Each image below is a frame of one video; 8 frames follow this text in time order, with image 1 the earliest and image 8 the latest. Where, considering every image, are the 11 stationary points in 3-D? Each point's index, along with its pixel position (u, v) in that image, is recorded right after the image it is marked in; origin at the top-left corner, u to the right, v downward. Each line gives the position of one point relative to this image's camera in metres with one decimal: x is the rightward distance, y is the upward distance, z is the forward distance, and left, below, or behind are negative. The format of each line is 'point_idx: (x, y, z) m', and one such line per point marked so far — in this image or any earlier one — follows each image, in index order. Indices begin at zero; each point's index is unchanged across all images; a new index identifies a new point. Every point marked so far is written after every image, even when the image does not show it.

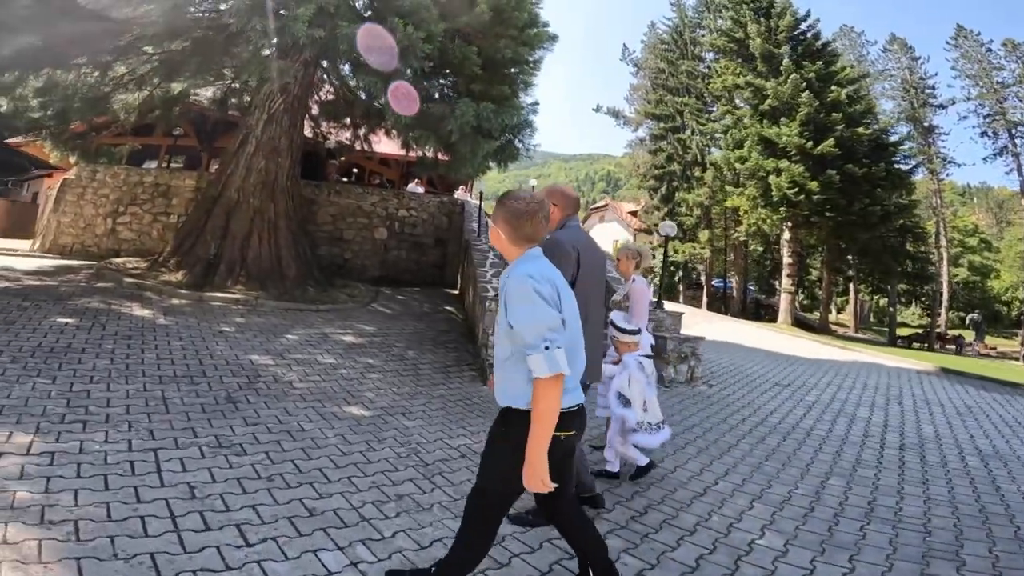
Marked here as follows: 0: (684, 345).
0: (+2.0, -0.6, +7.0) m
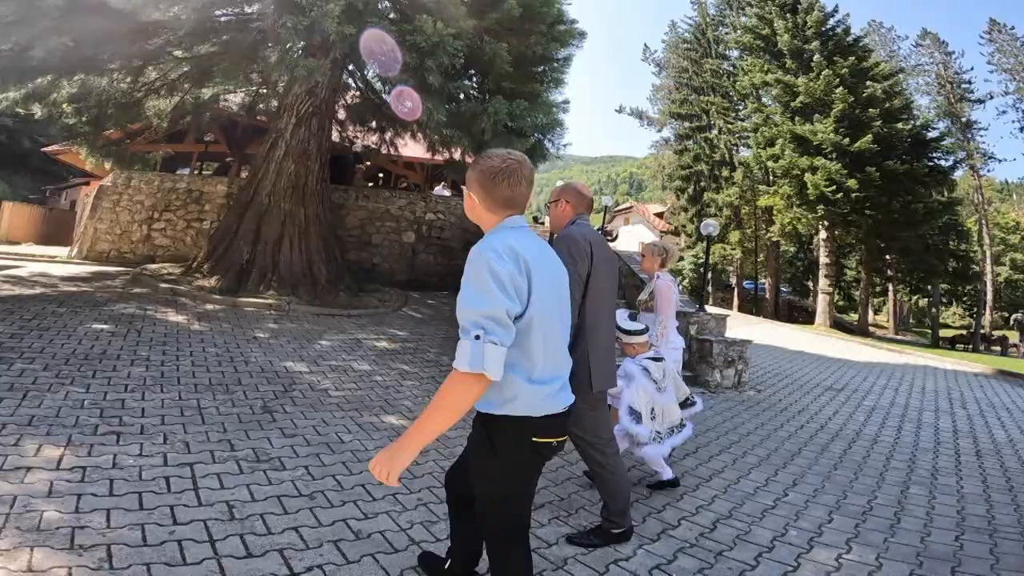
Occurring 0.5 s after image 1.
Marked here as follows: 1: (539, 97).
0: (+2.4, -0.7, +6.7) m
1: (+0.3, +2.9, +9.0) m
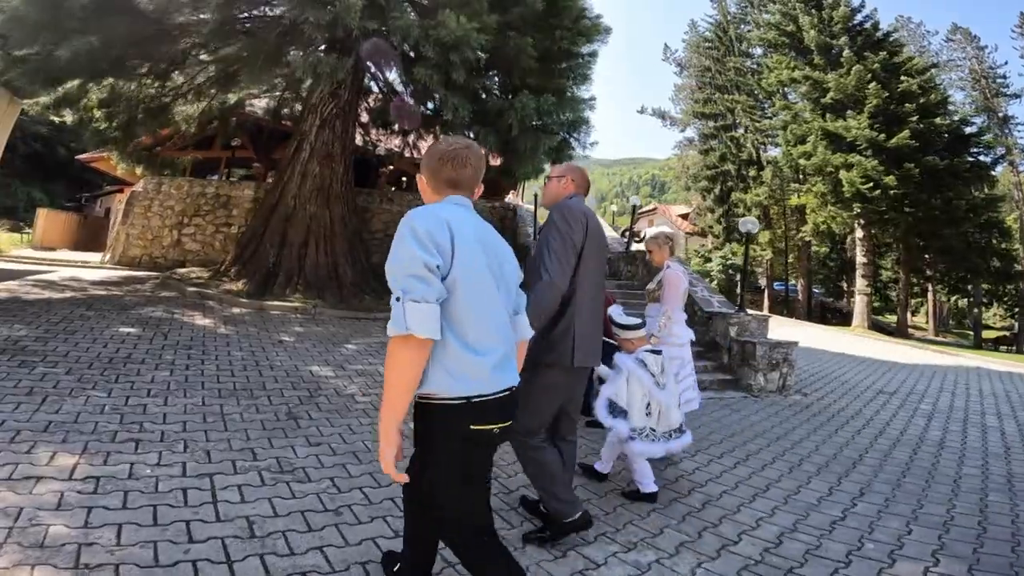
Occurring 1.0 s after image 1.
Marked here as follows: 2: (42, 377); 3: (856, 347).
0: (+2.7, -0.7, +6.3) m
1: (+0.7, +2.8, +8.8) m
2: (-3.6, -0.6, +4.7) m
3: (+7.1, -1.2, +12.5) m
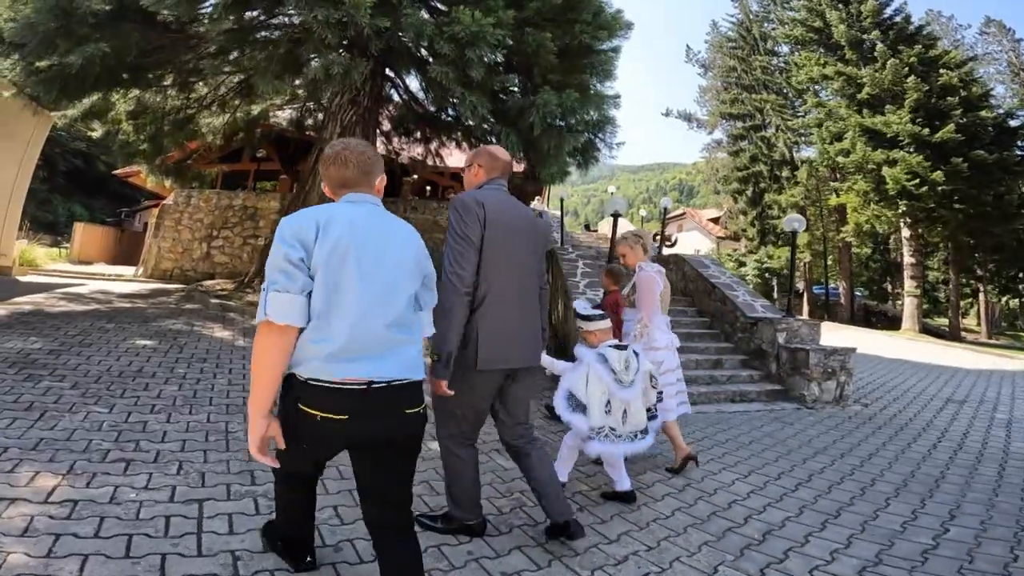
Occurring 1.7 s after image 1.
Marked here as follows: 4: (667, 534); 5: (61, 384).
0: (+3.0, -0.7, +5.8) m
1: (+1.0, +2.8, +8.4) m
2: (-3.4, -0.7, +4.5) m
3: (+7.6, -1.2, +11.8) m
4: (+0.7, -1.2, +2.9) m
5: (-3.5, -0.7, +4.7) m
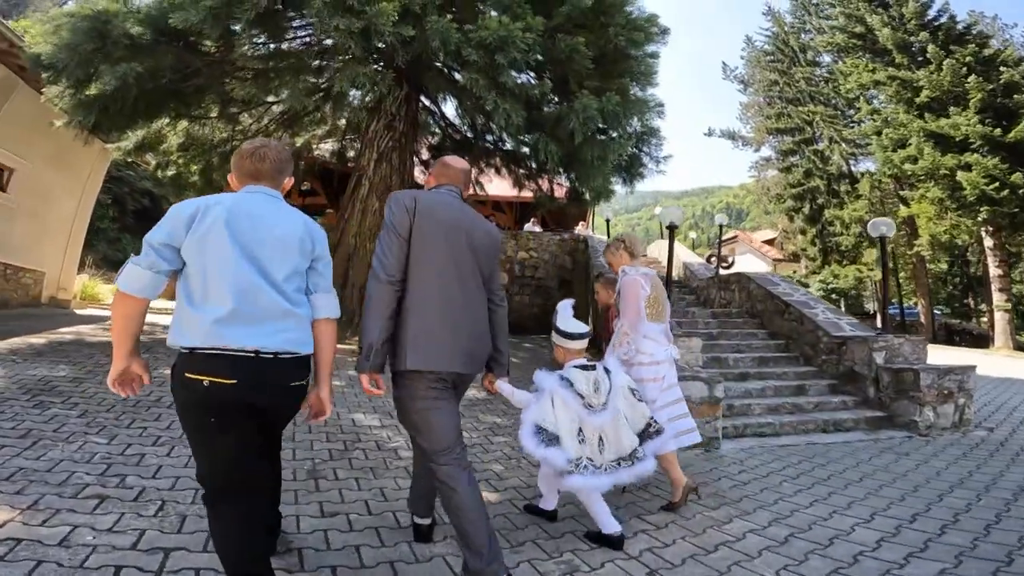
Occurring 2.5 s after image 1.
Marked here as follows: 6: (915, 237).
0: (+3.4, -0.8, +5.0) m
1: (+1.5, +2.5, +7.9) m
2: (-3.1, -0.9, +4.1) m
3: (+8.5, -1.5, +10.5) m
4: (+0.9, -1.2, +2.2) m
5: (-3.1, -0.9, +4.3) m
6: (+12.6, +1.6, +19.2) m
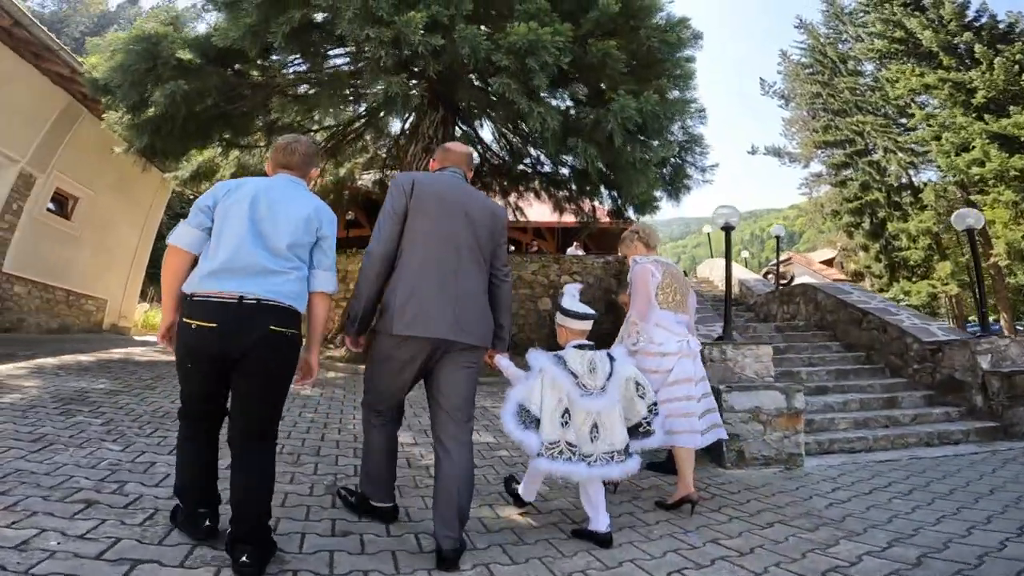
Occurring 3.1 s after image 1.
0: (+3.7, -0.7, +4.2) m
1: (+2.0, +2.3, +7.5) m
2: (-2.8, -0.9, +3.9) m
3: (+9.2, -1.6, +9.4) m
4: (+1.1, -1.1, +1.7) m
5: (-2.8, -1.0, +4.1) m
6: (+13.9, +1.1, +17.8) m
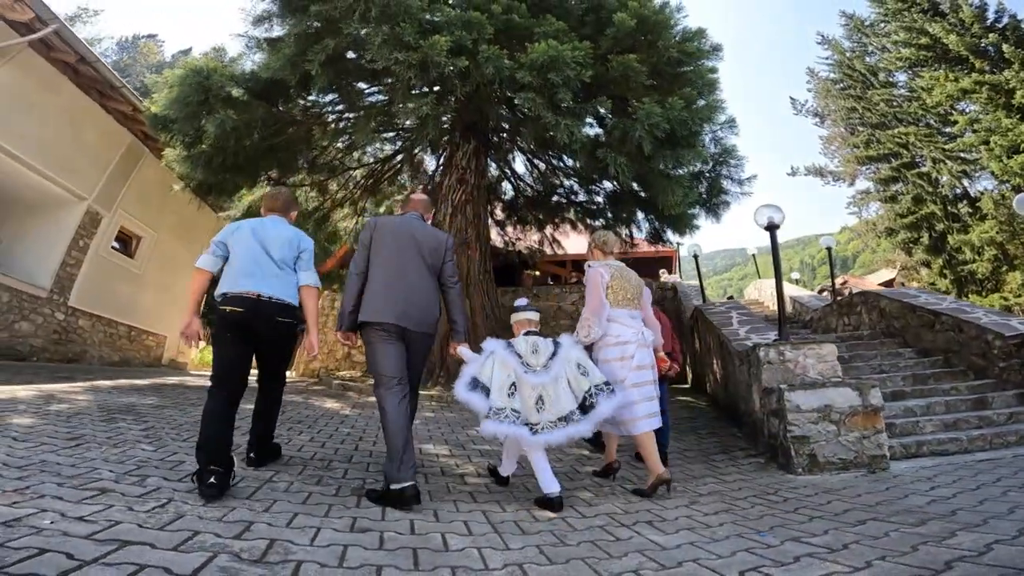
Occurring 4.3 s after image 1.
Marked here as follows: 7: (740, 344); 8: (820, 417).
0: (+4.0, -0.6, +3.7) m
1: (+2.4, +2.2, +7.2) m
2: (-2.6, -1.0, +3.8) m
3: (+9.8, -1.7, +8.4) m
4: (+1.1, -0.9, +1.3) m
5: (-2.6, -1.0, +4.0) m
6: (+15.1, +0.7, +16.6) m
7: (+2.0, -0.5, +5.4) m
8: (+1.9, -0.8, +3.7) m
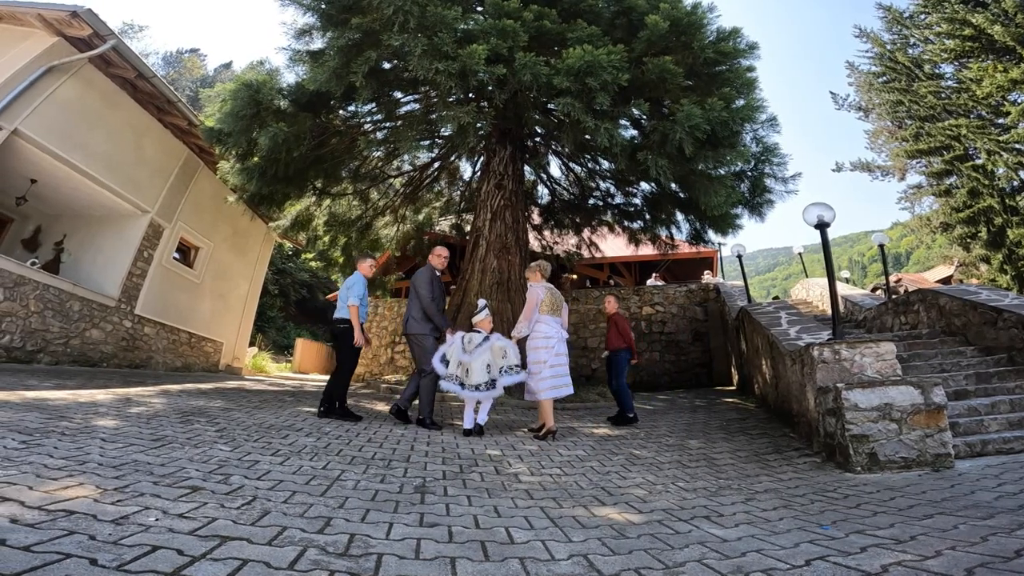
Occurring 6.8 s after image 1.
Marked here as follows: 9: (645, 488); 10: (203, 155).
0: (+4.3, -0.6, +3.5) m
1: (+2.9, +2.2, +7.1) m
2: (-2.3, -1.0, +4.0) m
3: (+10.4, -1.6, +7.8) m
4: (+1.3, -0.9, +1.3) m
5: (-2.2, -1.1, +4.2) m
6: (+16.2, +0.8, +15.7) m
7: (+2.4, -0.5, +5.3) m
8: (+2.2, -0.8, +3.6) m
9: (+0.7, -1.0, +3.1) m
10: (-5.2, +2.2, +10.2) m
